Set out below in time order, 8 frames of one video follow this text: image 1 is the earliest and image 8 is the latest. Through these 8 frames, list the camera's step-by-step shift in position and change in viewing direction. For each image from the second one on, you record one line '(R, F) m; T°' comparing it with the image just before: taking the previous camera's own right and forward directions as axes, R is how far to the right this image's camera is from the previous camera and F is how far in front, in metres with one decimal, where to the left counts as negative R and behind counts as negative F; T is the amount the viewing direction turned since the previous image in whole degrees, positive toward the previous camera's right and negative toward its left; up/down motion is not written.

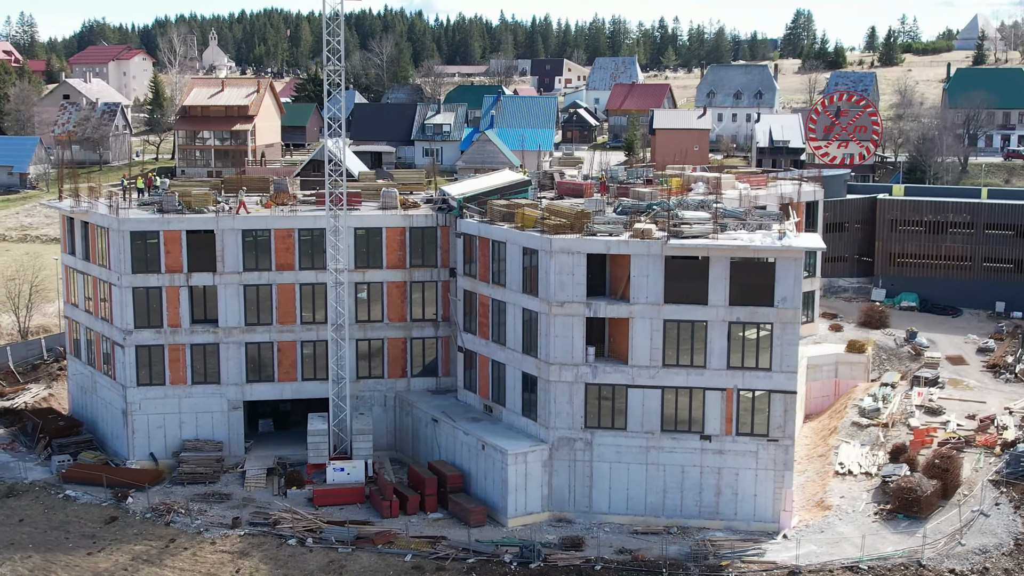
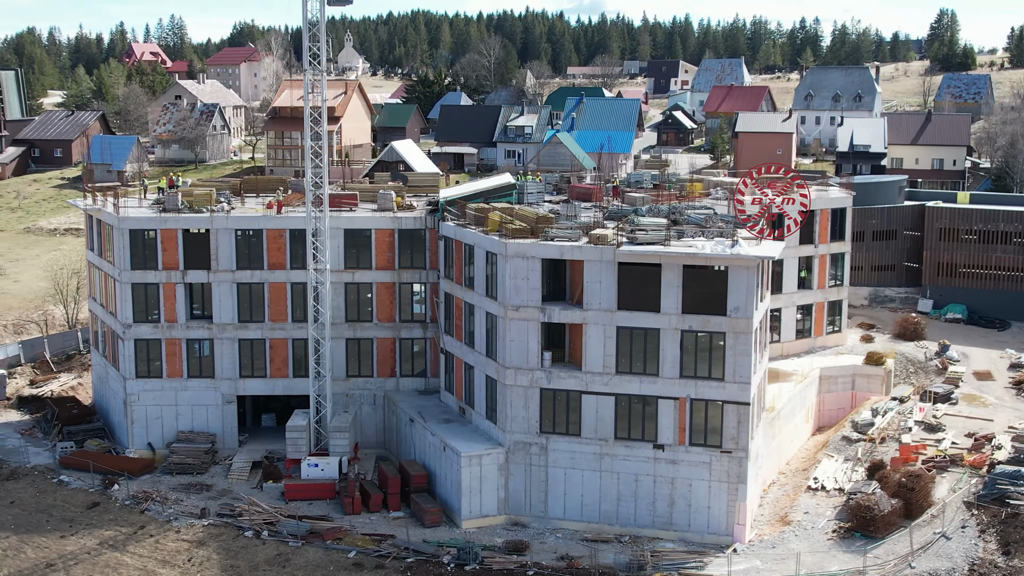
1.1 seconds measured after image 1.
(+5.6, +0.2) m; -7°
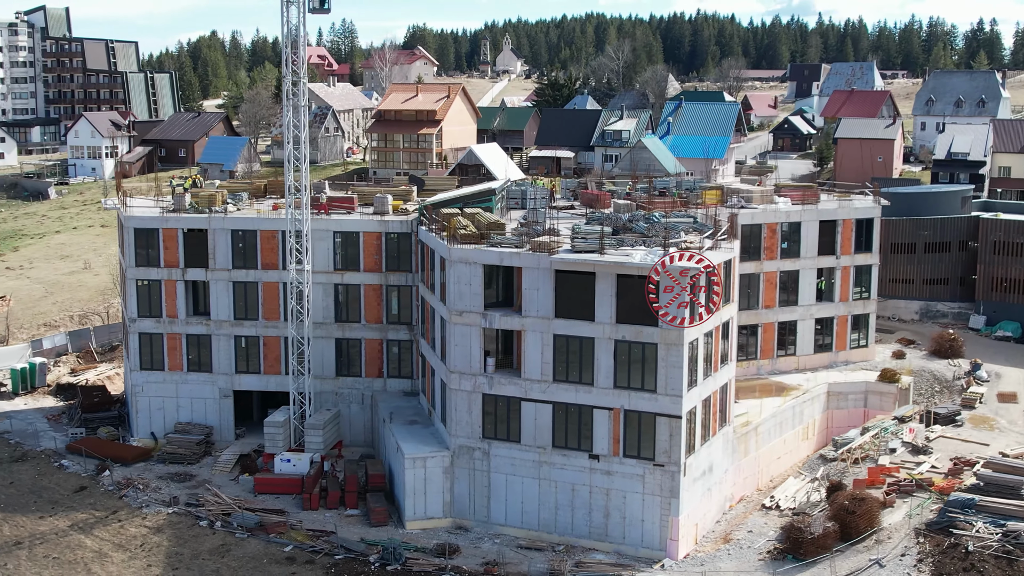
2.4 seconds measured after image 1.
(+6.8, +0.4) m; -9°
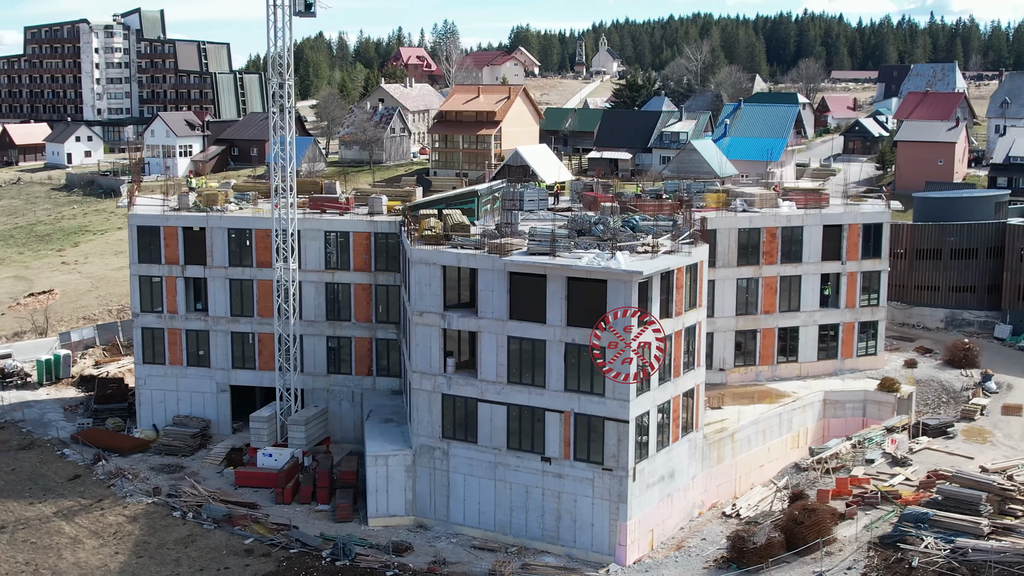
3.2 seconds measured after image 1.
(+4.4, +0.1) m; -5°
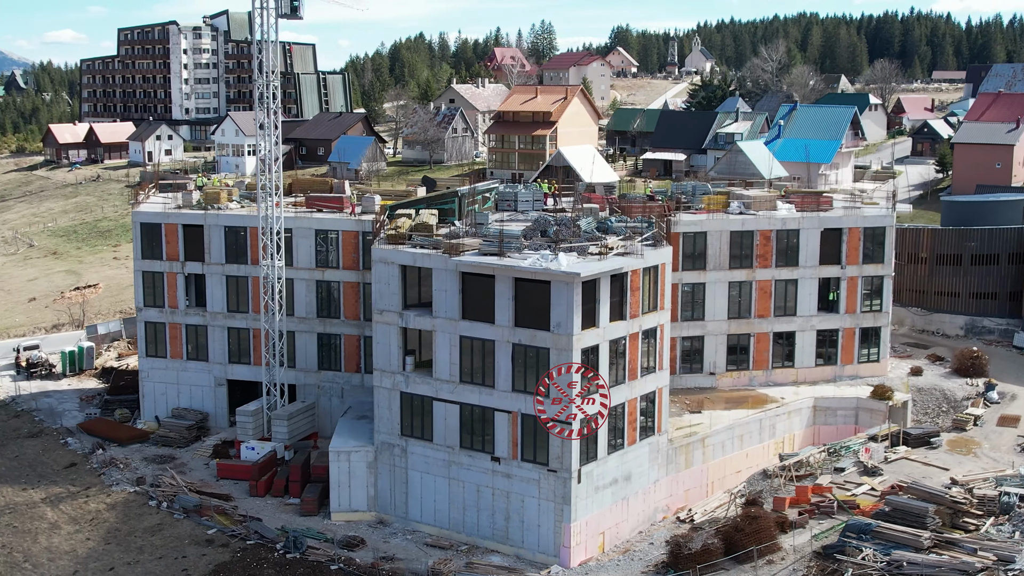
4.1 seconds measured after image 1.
(+4.4, +0.1) m; -5°
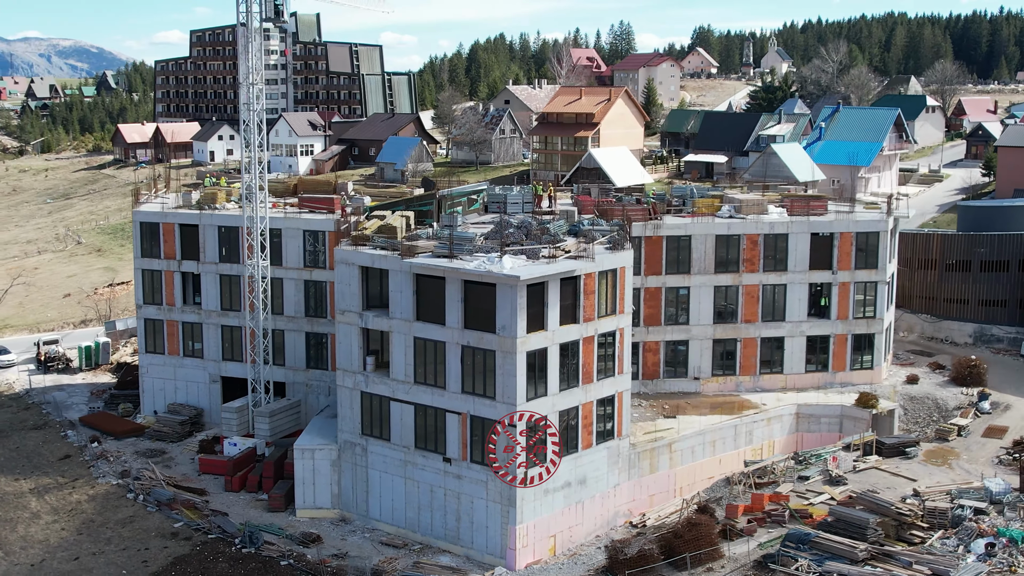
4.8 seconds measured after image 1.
(+3.8, 0.0) m; -4°
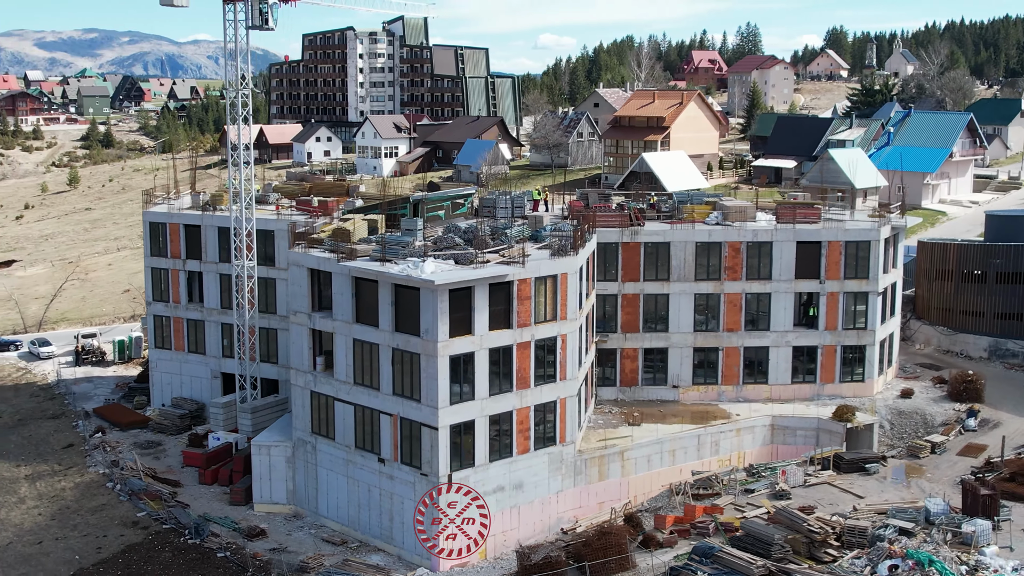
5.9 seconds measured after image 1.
(+5.8, +0.1) m; -7°
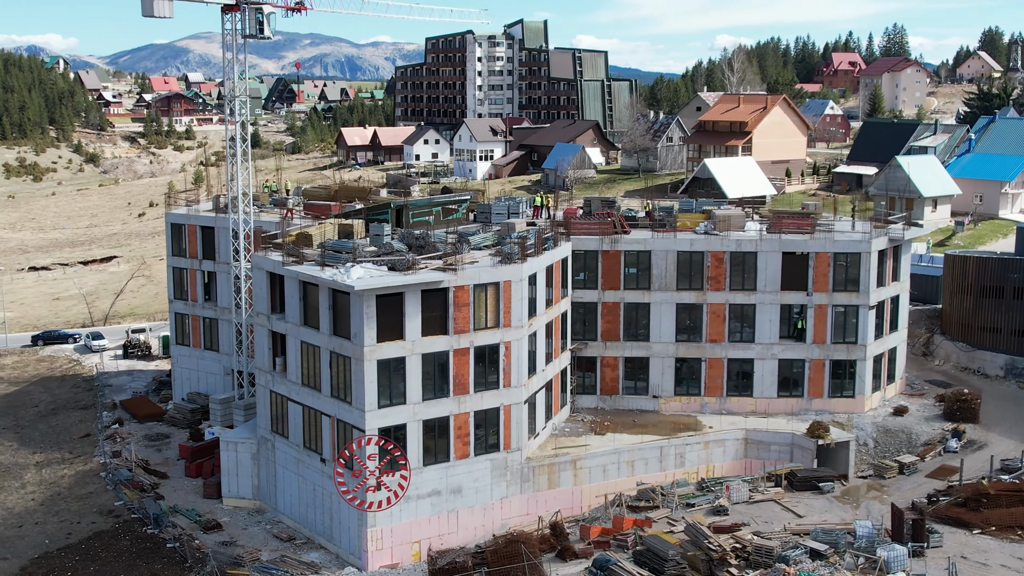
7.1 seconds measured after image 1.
(+6.2, +0.1) m; -7°
